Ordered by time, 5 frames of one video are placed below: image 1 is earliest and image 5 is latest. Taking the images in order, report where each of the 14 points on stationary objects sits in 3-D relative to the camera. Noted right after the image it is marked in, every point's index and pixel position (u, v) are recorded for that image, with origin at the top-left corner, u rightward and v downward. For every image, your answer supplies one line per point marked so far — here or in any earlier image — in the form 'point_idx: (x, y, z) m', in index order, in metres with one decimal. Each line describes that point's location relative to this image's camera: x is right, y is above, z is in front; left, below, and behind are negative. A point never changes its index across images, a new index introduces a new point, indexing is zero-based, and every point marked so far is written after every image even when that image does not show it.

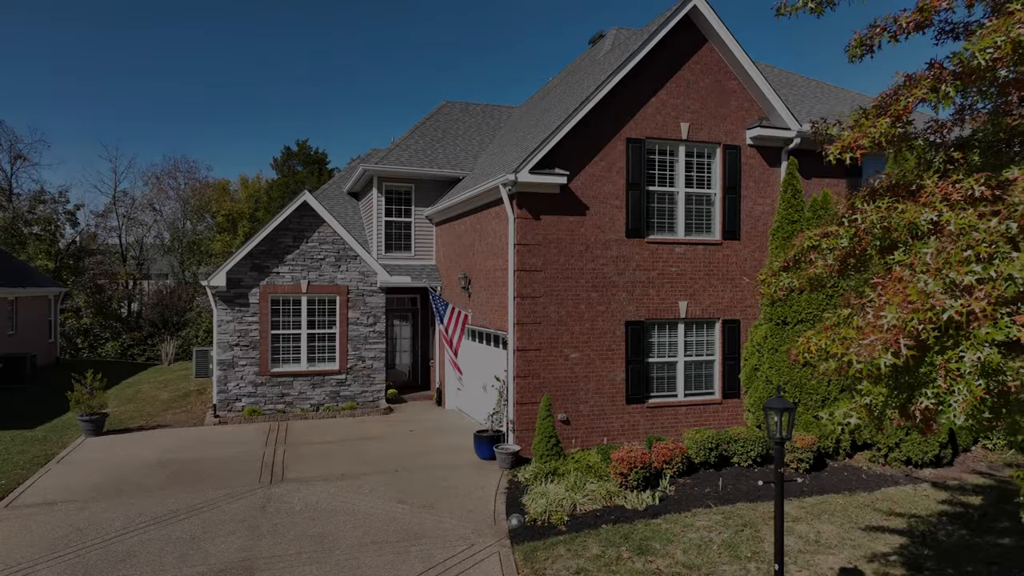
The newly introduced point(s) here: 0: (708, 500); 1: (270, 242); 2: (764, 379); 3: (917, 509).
0: (+2.9, -3.2, +9.5) m
1: (-6.4, +1.2, +16.8) m
2: (+4.7, -1.7, +12.0) m
3: (+5.9, -3.2, +9.3) m
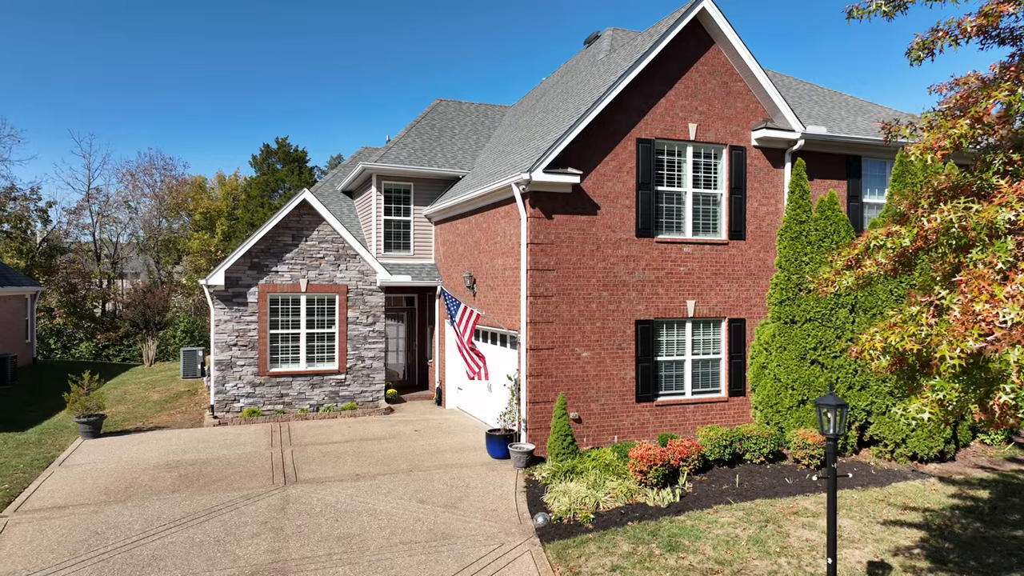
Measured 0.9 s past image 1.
0: (+3.2, -3.1, +9.7) m
1: (-6.3, +1.2, +16.6) m
2: (+4.9, -1.7, +12.1) m
3: (+6.2, -3.2, +9.5) m
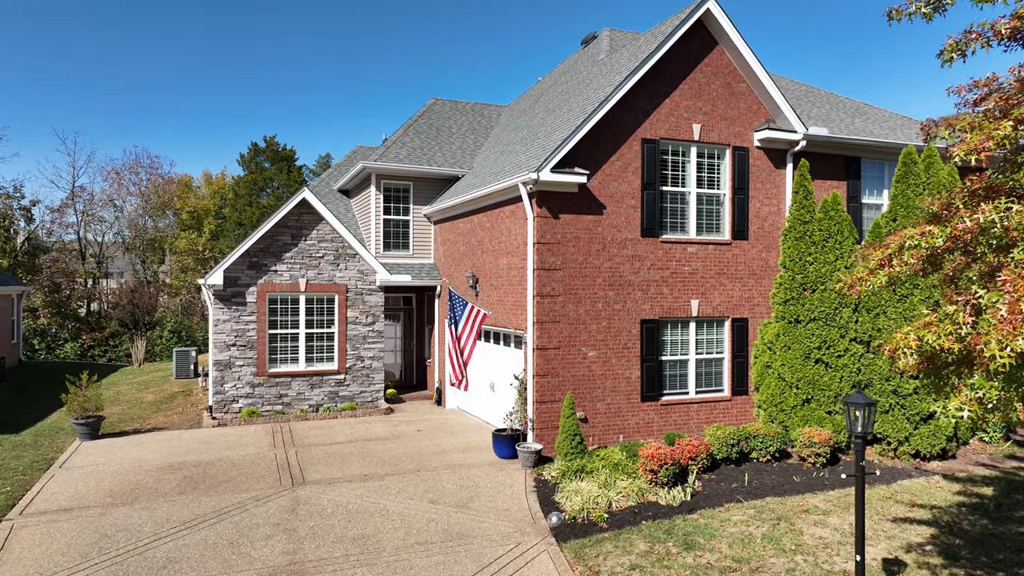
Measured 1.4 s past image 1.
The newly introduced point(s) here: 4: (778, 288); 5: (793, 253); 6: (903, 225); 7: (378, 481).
0: (+3.4, -3.1, +9.7) m
1: (-6.3, +1.2, +16.5) m
2: (+5.1, -1.7, +12.2) m
3: (+6.4, -3.2, +9.7) m
4: (+5.1, 0.0, +12.3) m
5: (+5.4, +0.7, +12.3) m
6: (+7.2, +1.2, +11.7) m
7: (-2.2, -3.2, +10.5) m
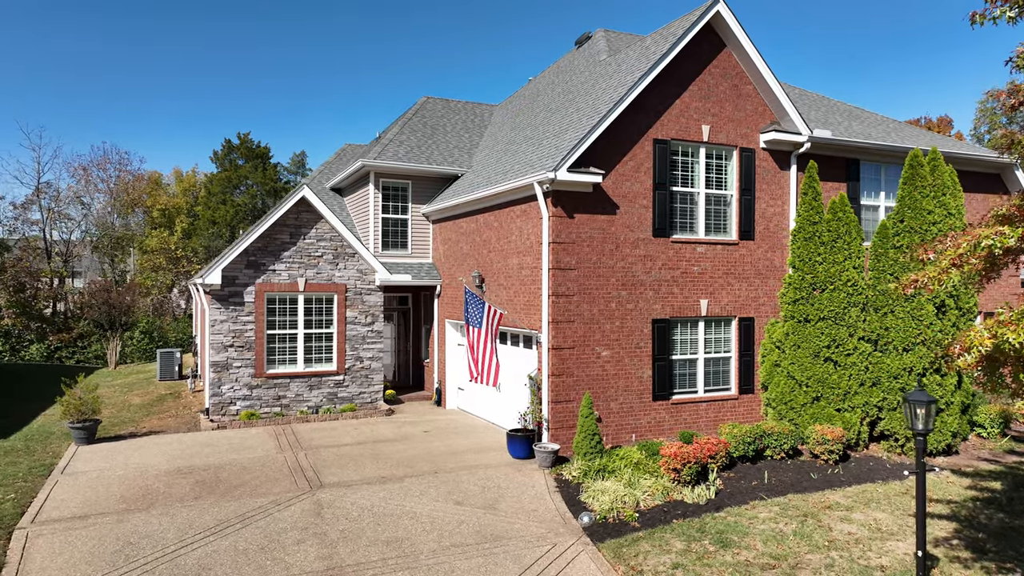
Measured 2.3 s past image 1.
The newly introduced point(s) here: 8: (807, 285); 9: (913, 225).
0: (+3.8, -3.1, +9.8) m
1: (-6.2, +1.3, +16.1) m
2: (+5.3, -1.7, +12.4) m
3: (+6.8, -3.2, +9.9) m
4: (+5.4, 0.0, +12.5) m
5: (+5.7, +0.7, +12.5) m
6: (+7.5, +1.2, +12.0) m
7: (-1.8, -3.1, +10.3) m
8: (+5.7, +0.1, +12.3) m
9: (+7.5, +1.2, +12.0) m
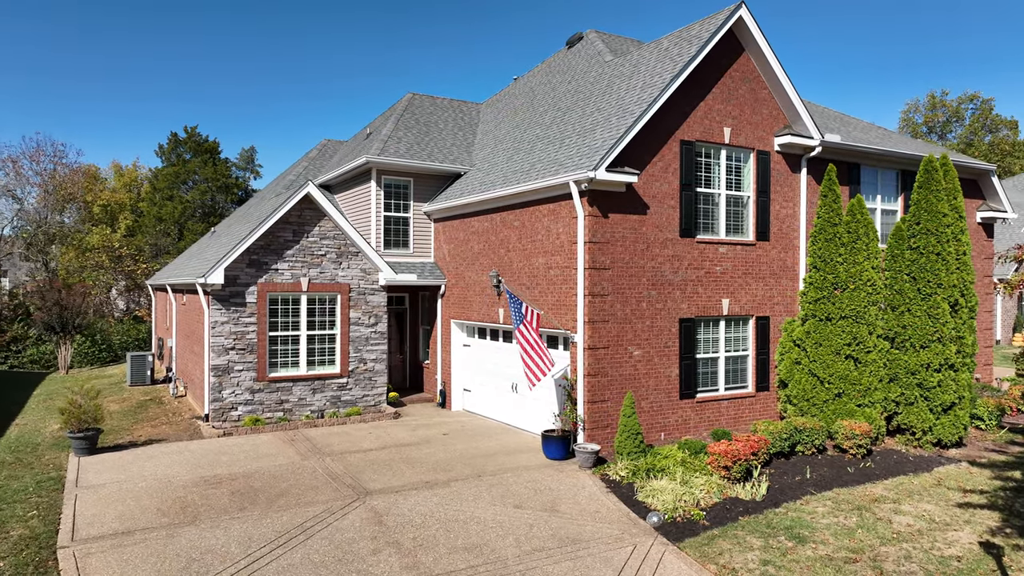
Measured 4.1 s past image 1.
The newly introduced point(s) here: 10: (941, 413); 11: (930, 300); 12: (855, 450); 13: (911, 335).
0: (+4.6, -3.1, +10.0) m
1: (-5.9, +1.3, +15.5) m
2: (+5.9, -1.7, +12.7) m
3: (+7.6, -3.2, +10.4) m
4: (+6.0, 0.0, +12.8) m
5: (+6.3, +0.7, +12.8) m
6: (+8.1, +1.2, +12.5) m
7: (-1.0, -3.1, +10.0) m
8: (+6.3, +0.1, +12.7) m
9: (+8.1, +1.2, +12.5) m
10: (+8.4, -2.4, +12.4) m
11: (+8.1, -0.2, +12.4) m
12: (+6.2, -3.0, +11.6) m
13: (+7.9, -0.9, +12.6) m
